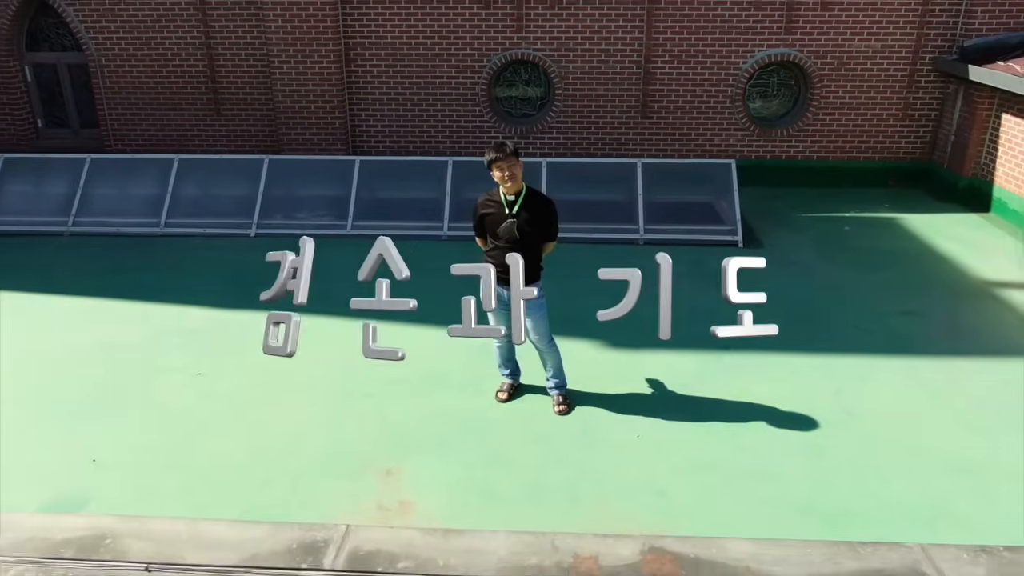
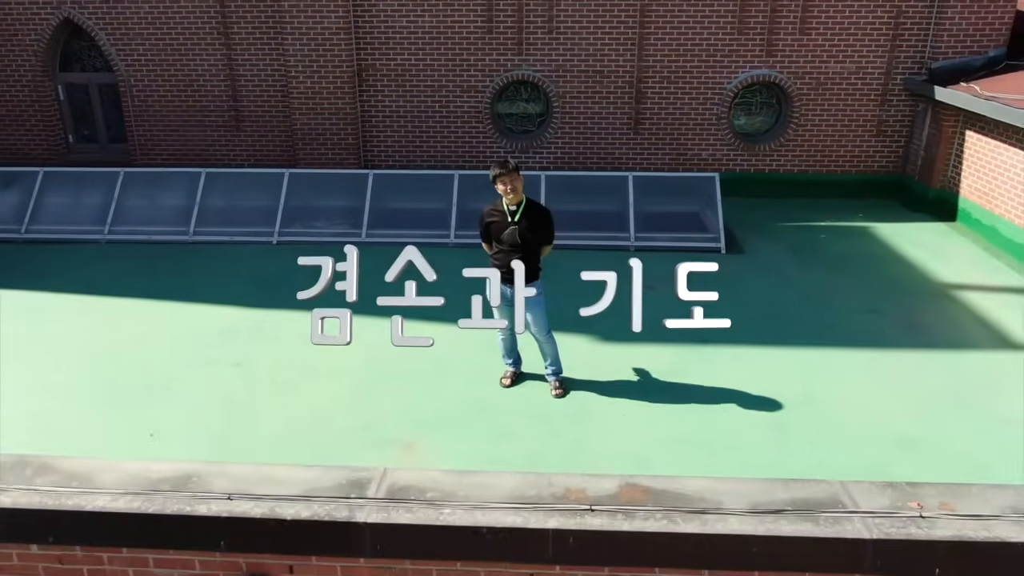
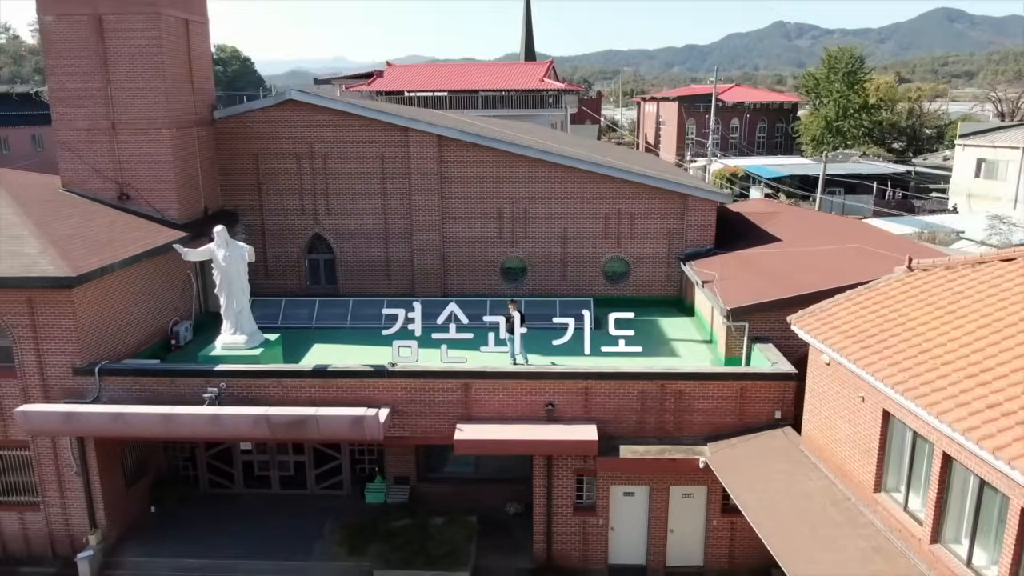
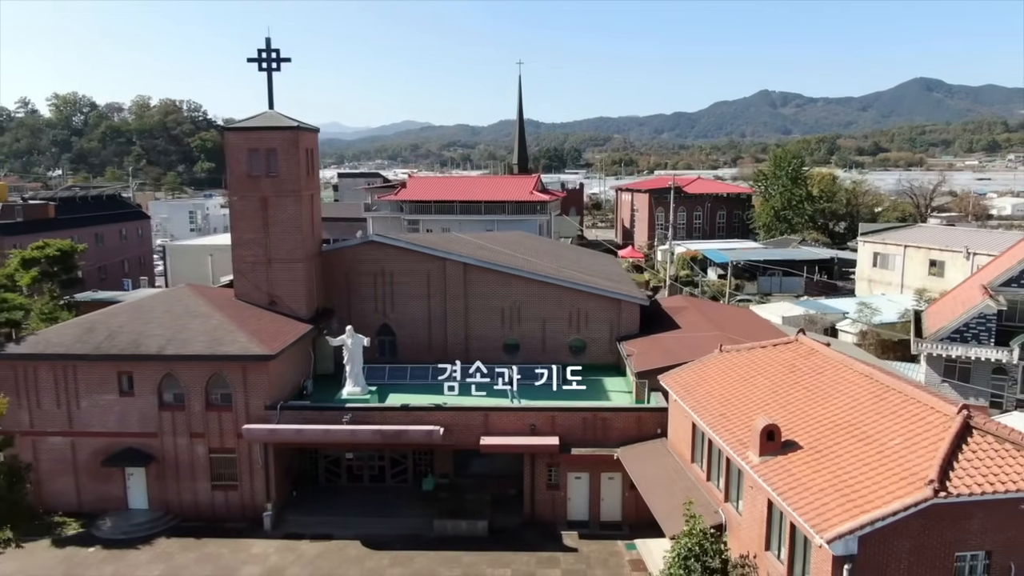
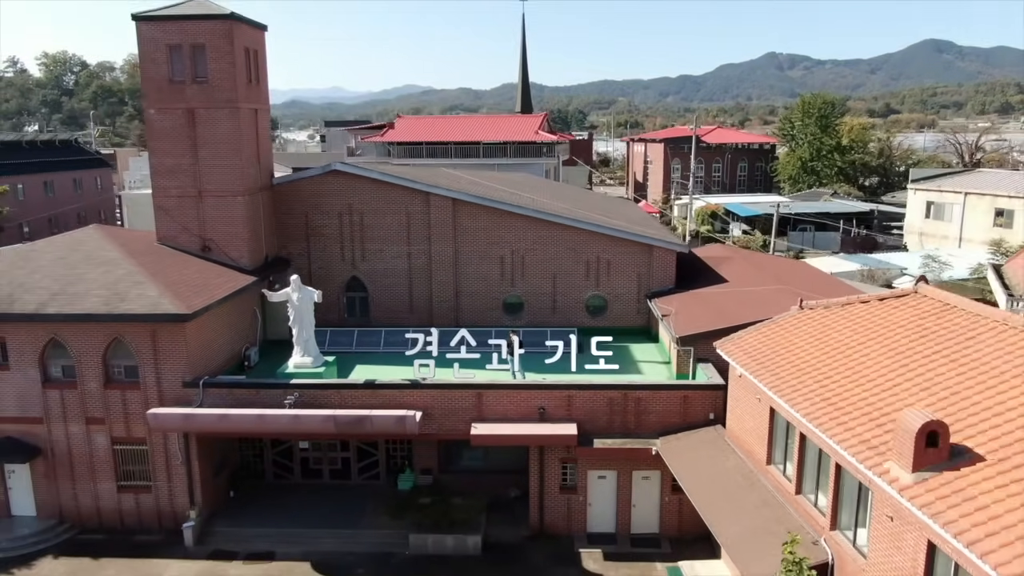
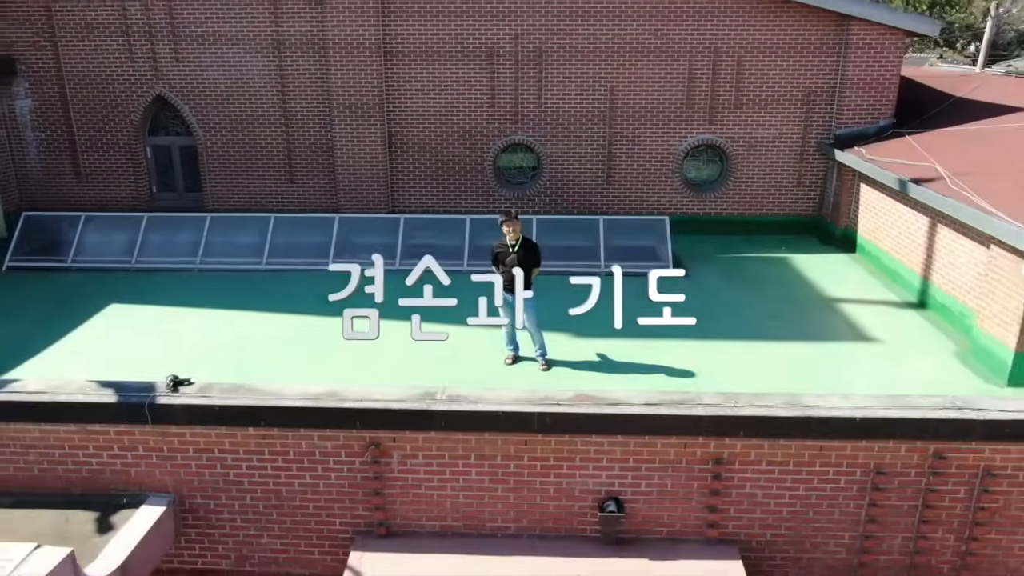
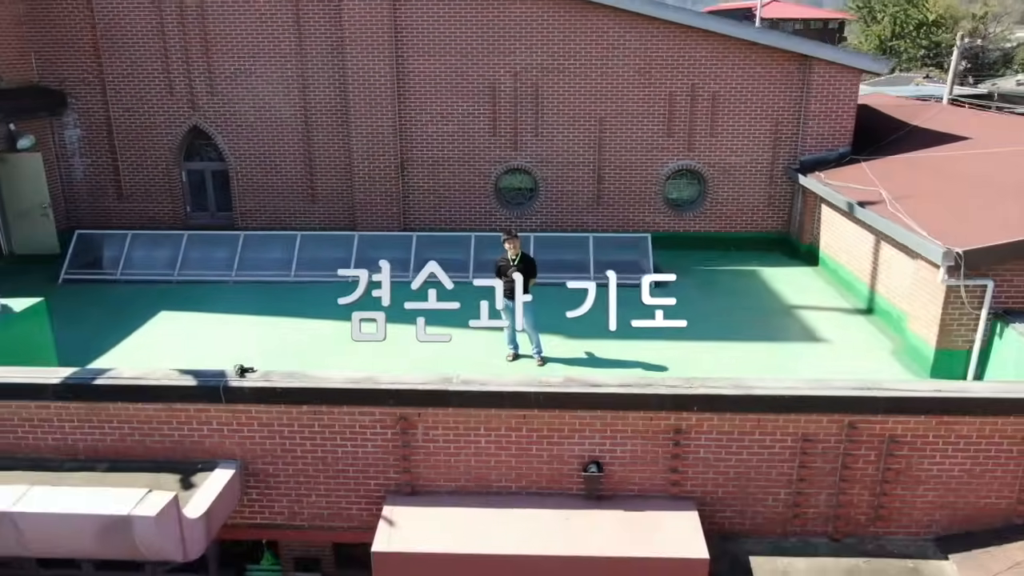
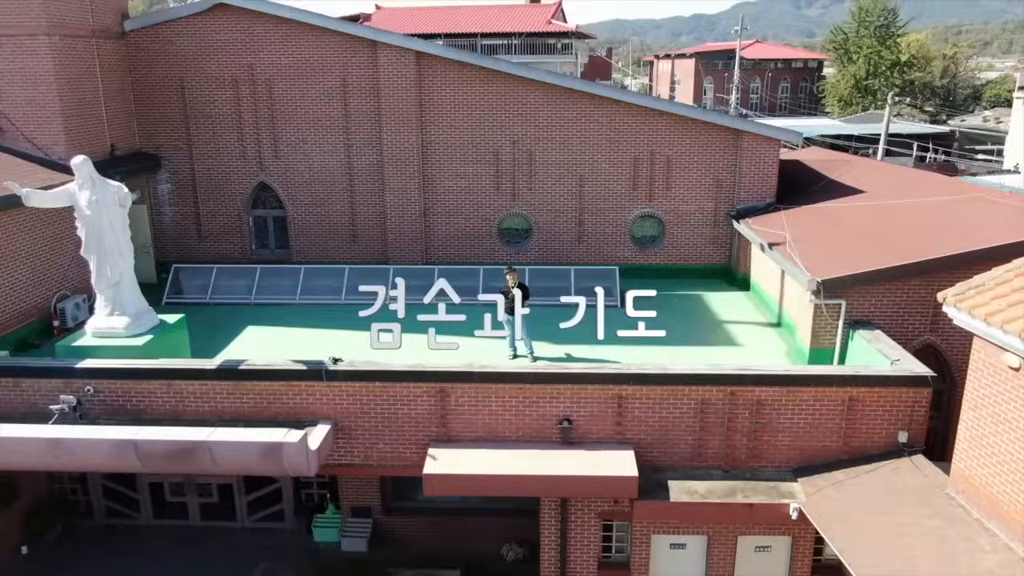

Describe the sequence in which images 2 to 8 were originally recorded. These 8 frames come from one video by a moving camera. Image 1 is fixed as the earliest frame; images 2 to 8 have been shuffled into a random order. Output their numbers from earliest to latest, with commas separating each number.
2, 6, 7, 8, 3, 5, 4
